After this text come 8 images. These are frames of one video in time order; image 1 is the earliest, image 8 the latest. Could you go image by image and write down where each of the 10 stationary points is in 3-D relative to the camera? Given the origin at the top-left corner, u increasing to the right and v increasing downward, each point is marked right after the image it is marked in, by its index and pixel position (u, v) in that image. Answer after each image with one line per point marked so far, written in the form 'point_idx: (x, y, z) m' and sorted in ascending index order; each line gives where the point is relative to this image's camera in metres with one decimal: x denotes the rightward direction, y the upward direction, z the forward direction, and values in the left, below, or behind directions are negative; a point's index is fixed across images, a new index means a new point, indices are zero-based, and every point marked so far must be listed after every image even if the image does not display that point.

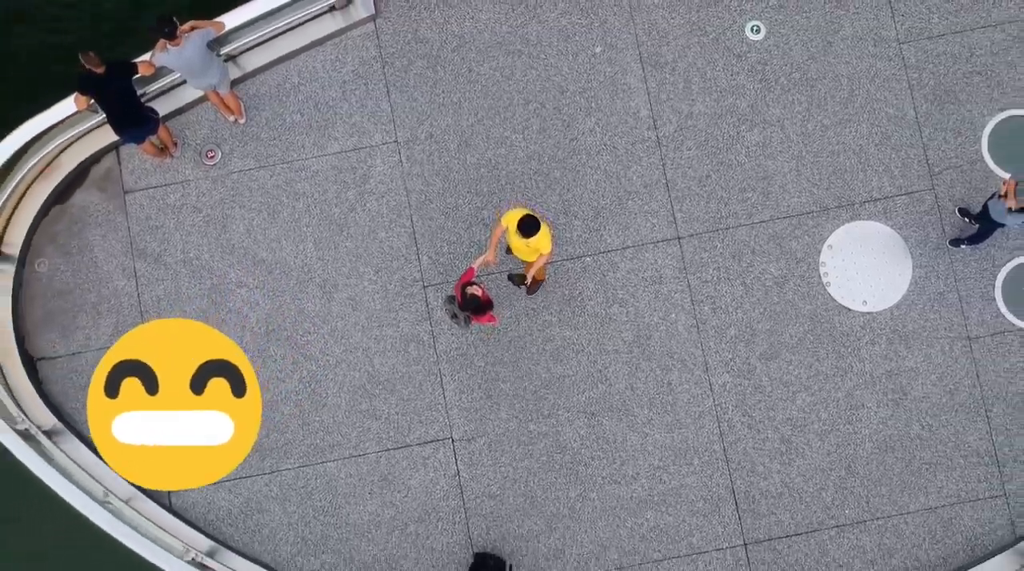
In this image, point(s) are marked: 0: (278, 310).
0: (-2.9, -0.3, +8.5) m
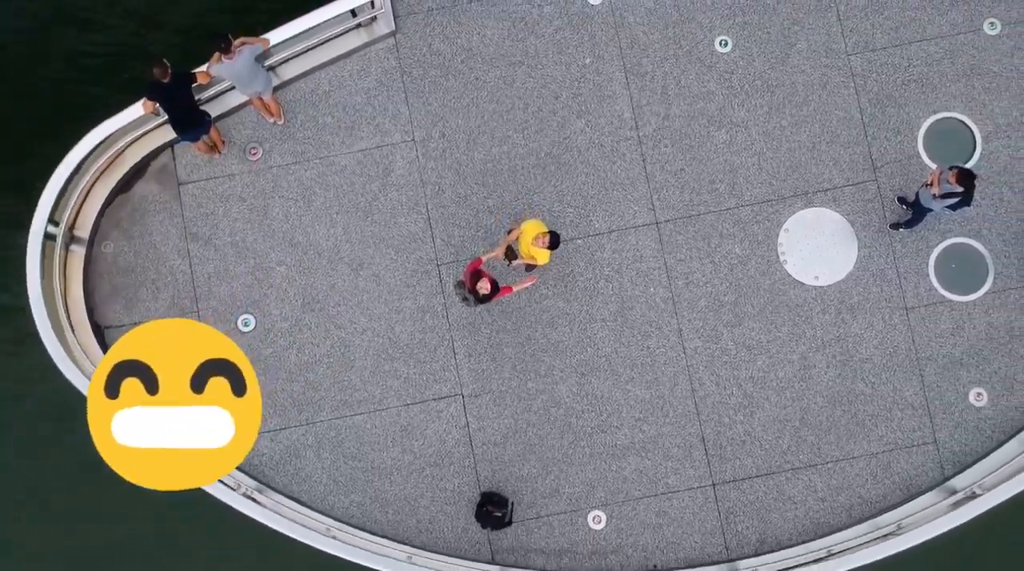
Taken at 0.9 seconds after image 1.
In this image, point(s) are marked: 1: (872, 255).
0: (-2.8, 0.0, +9.9) m
1: (+5.1, +0.4, +9.8) m
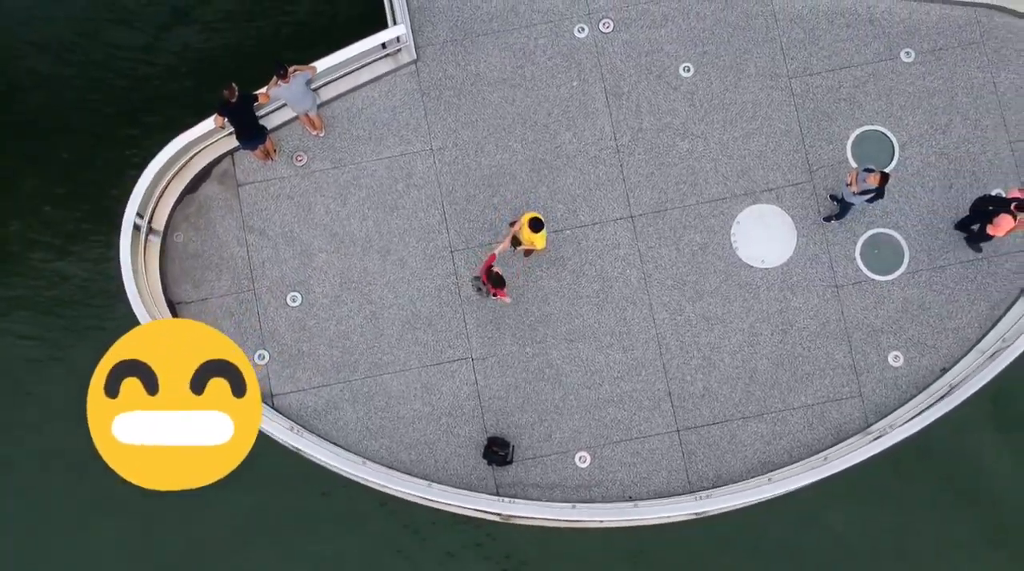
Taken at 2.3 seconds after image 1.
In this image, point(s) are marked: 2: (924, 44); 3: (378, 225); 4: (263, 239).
0: (-2.8, +0.3, +12.0) m
1: (+5.1, +0.7, +11.9) m
2: (+7.4, +4.3, +12.4) m
3: (-2.3, +1.1, +12.1) m
4: (-4.3, +0.8, +12.1) m
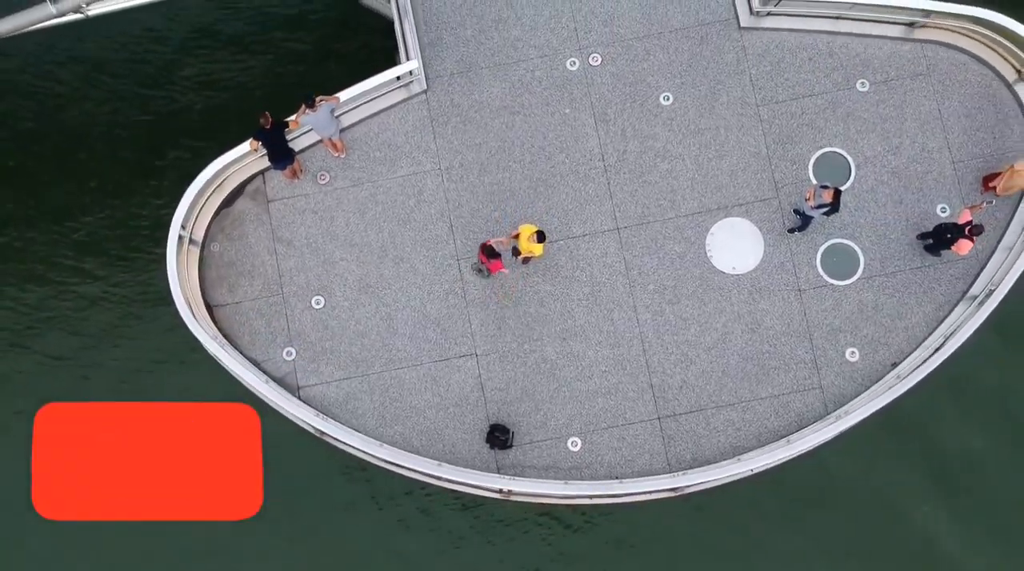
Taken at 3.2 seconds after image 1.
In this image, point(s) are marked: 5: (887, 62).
0: (-2.8, +0.2, +13.5) m
1: (+5.1, +0.7, +13.5) m
2: (+7.4, +4.2, +14.0) m
3: (-2.3, +1.0, +13.6) m
4: (-4.3, +0.7, +13.6) m
5: (+7.6, +4.5, +14.0) m
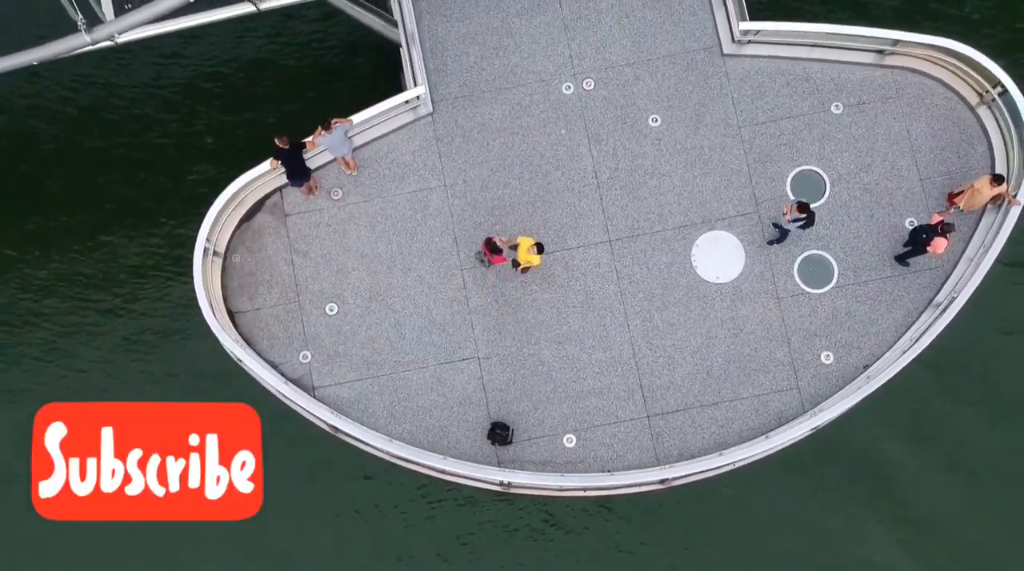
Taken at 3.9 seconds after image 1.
0: (-2.8, 0.0, +14.6) m
1: (+5.1, +0.5, +14.5) m
2: (+7.4, +4.1, +15.1) m
3: (-2.3, +0.8, +14.6) m
4: (-4.3, +0.6, +14.6) m
5: (+7.6, +4.4, +15.1) m
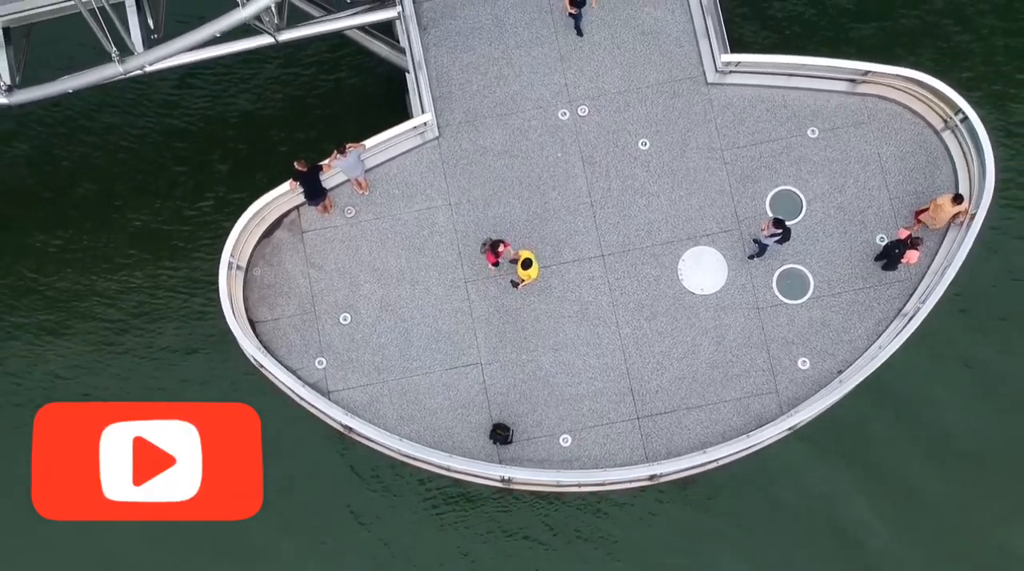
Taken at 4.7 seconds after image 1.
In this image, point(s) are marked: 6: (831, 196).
0: (-2.8, -0.2, +15.7) m
1: (+5.1, +0.2, +15.7) m
2: (+7.4, +3.8, +16.3) m
3: (-2.3, +0.5, +15.8) m
4: (-4.3, +0.3, +15.8) m
5: (+7.6, +4.1, +16.4) m
6: (+7.4, +2.1, +16.1) m
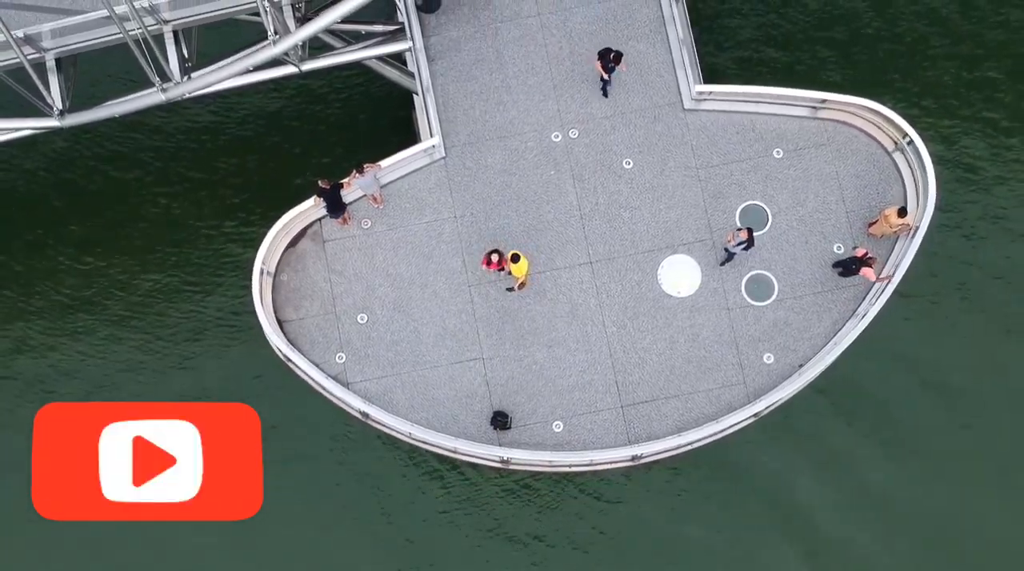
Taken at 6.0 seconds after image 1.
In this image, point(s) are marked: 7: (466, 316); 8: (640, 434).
0: (-2.9, -0.3, +17.7) m
1: (+5.1, +0.1, +17.7) m
2: (+7.3, +3.7, +18.4) m
3: (-2.4, +0.4, +17.8) m
4: (-4.4, +0.2, +17.8) m
5: (+7.5, +4.0, +18.4) m
6: (+7.4, +2.0, +18.1) m
7: (-1.2, -0.8, +17.6) m
8: (+3.1, -3.7, +17.1) m
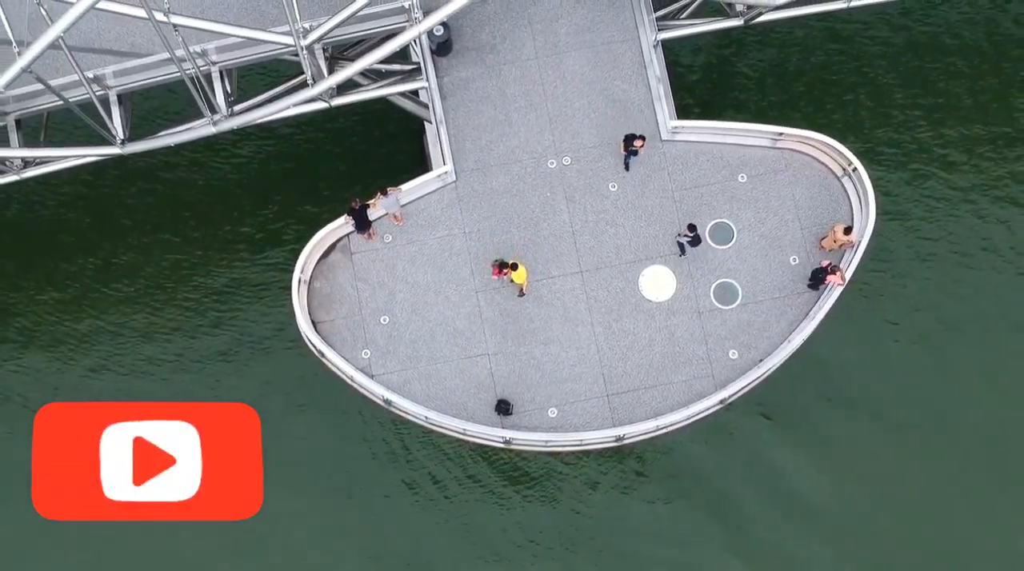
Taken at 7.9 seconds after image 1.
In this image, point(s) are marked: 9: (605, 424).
0: (-2.8, -0.5, +20.6) m
1: (+5.1, 0.0, +20.6) m
2: (+7.4, +3.5, +21.3) m
3: (-2.3, +0.3, +20.7) m
4: (-4.3, 0.0, +20.7) m
5: (+7.6, +3.8, +21.4) m
6: (+7.4, +1.8, +21.0) m
7: (-1.1, -1.0, +20.5) m
8: (+3.2, -3.8, +20.0) m
9: (+2.7, -4.0, +19.9) m
